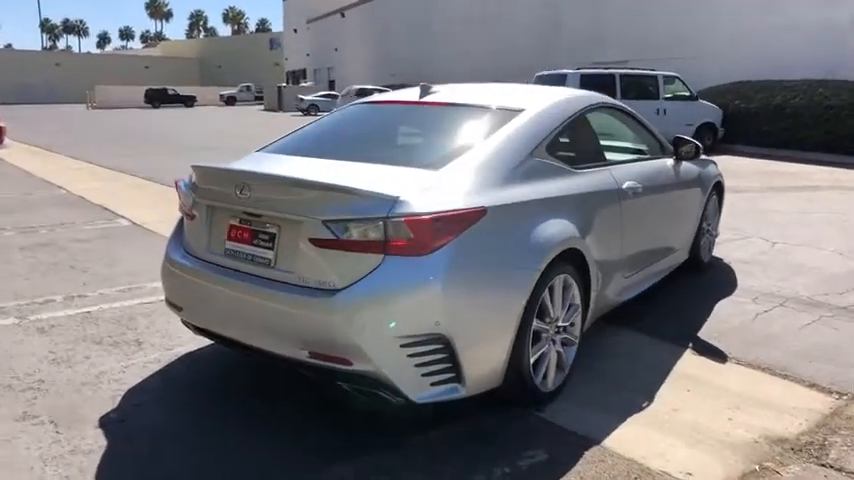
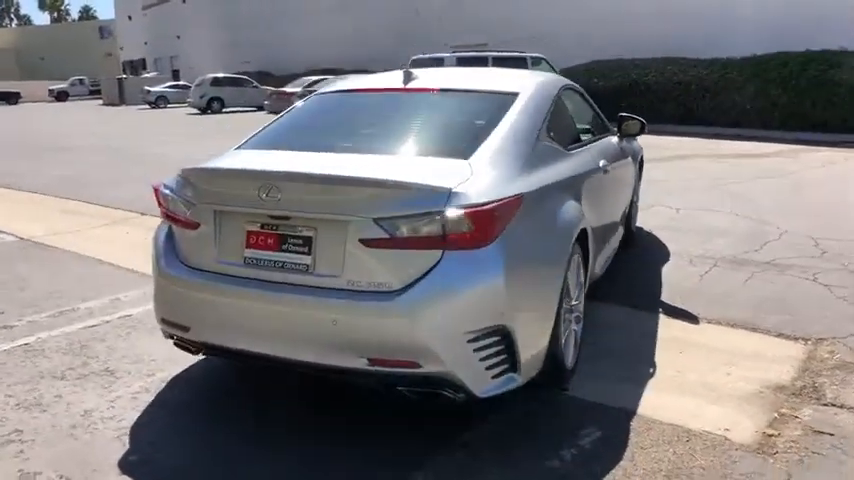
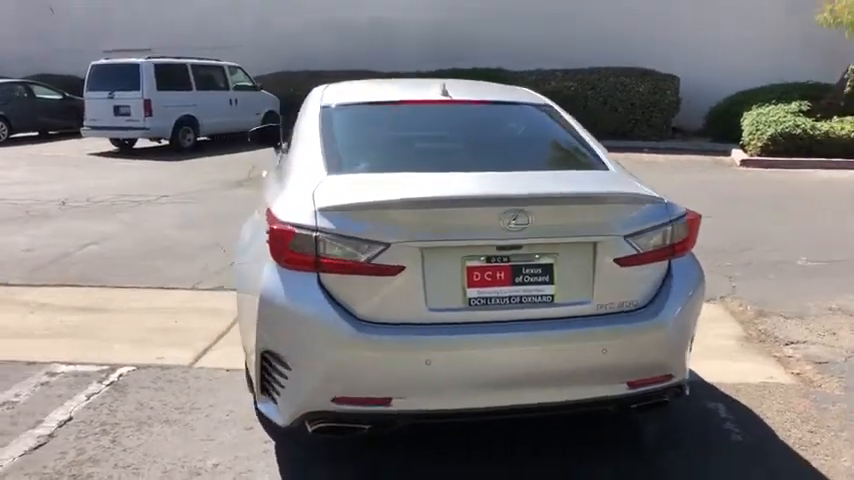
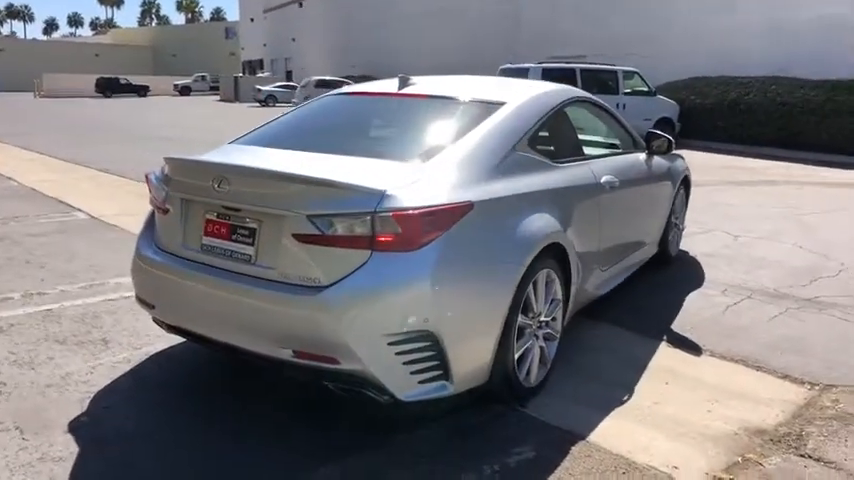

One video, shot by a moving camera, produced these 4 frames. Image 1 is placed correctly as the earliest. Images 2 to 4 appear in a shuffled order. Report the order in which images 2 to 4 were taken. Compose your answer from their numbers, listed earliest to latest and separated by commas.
4, 2, 3
